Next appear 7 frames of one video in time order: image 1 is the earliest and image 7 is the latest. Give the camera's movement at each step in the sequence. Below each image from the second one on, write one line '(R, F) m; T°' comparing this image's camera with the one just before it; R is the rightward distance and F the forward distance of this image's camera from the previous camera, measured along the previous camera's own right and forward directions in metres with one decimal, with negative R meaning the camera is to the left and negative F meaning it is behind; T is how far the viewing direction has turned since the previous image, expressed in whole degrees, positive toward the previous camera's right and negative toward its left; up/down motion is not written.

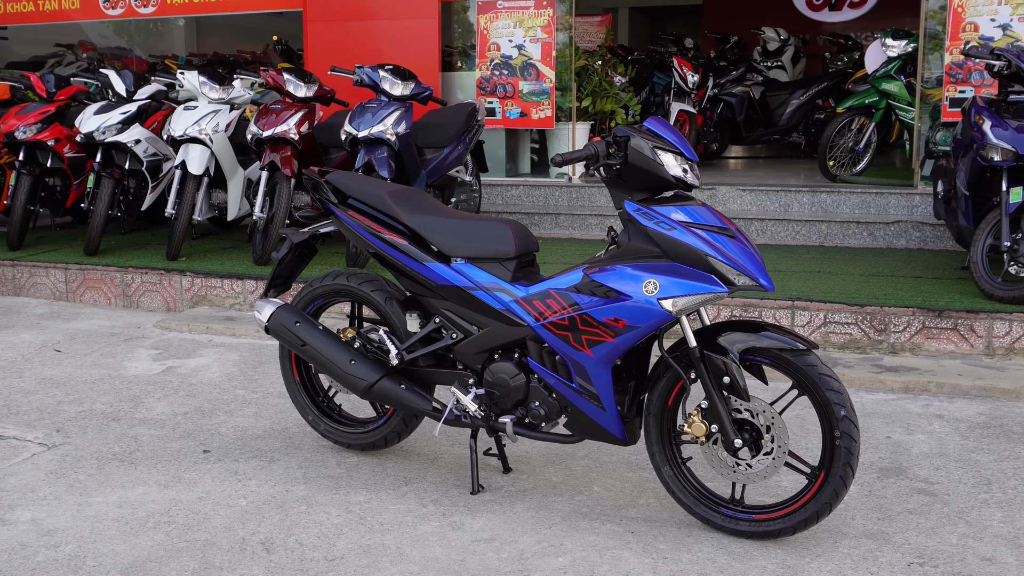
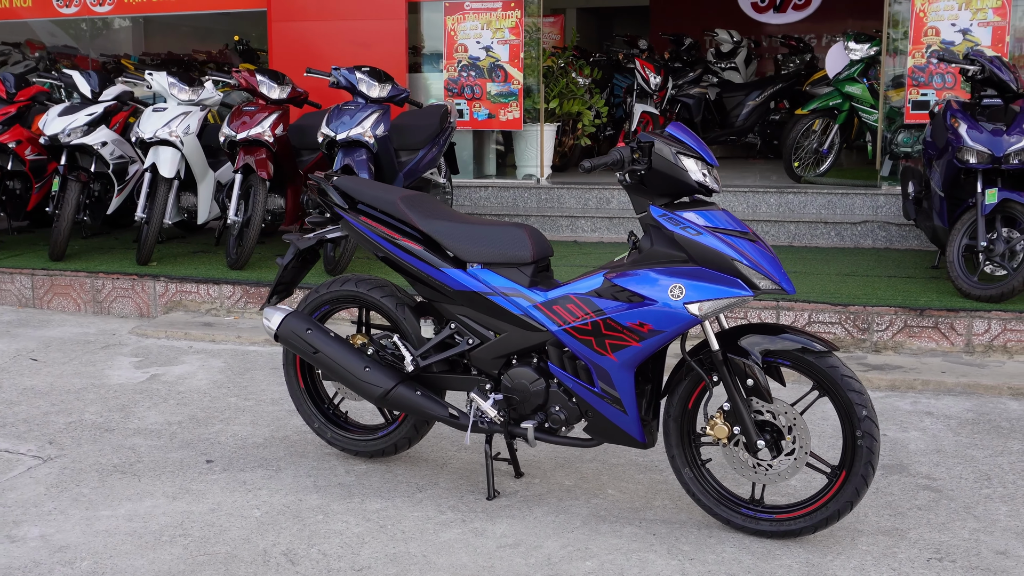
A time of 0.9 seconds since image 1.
(-0.3, 0.0) m; +3°
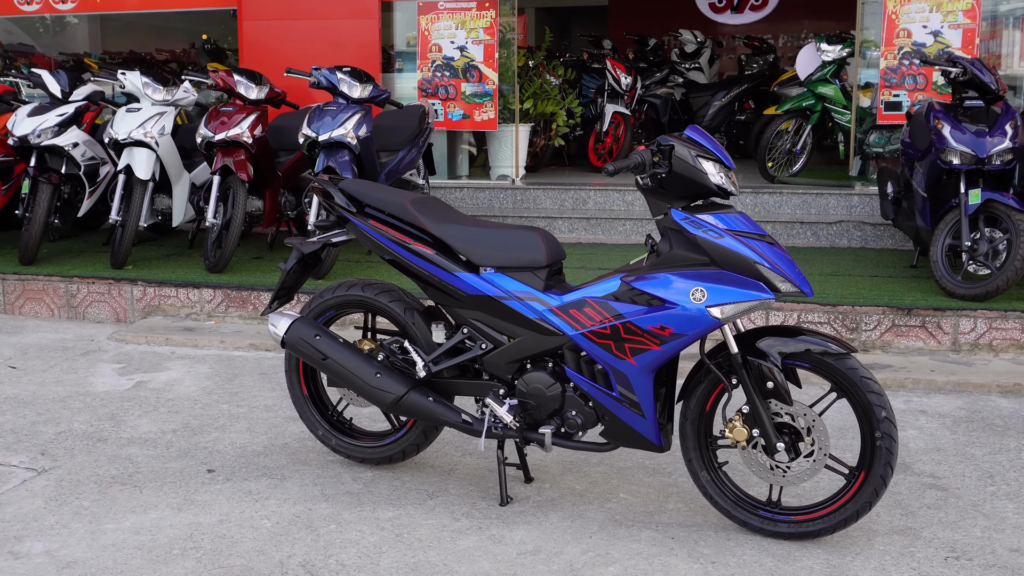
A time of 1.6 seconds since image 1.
(-0.2, 0.0) m; +3°
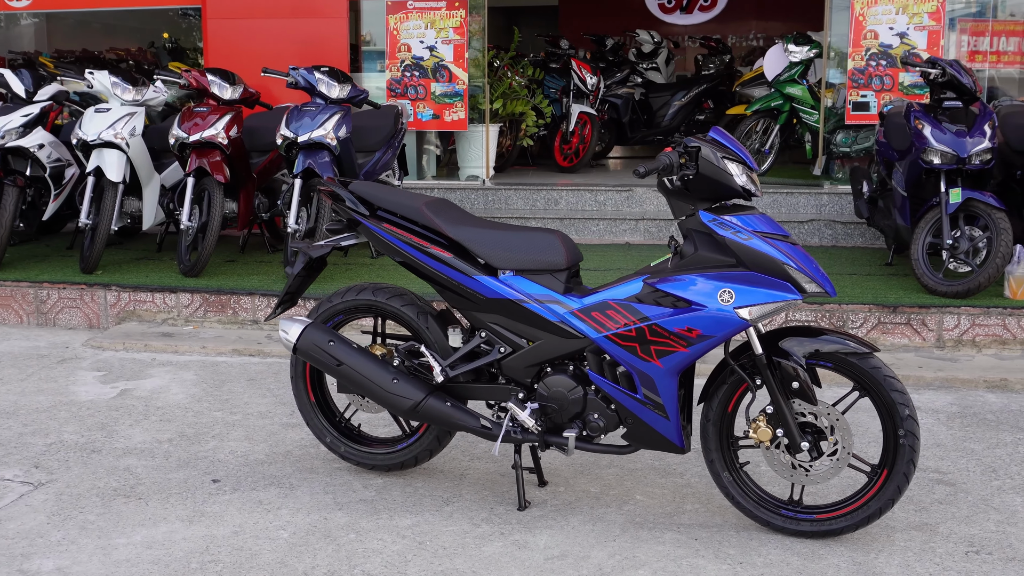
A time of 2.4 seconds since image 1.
(-0.3, 0.0) m; +3°
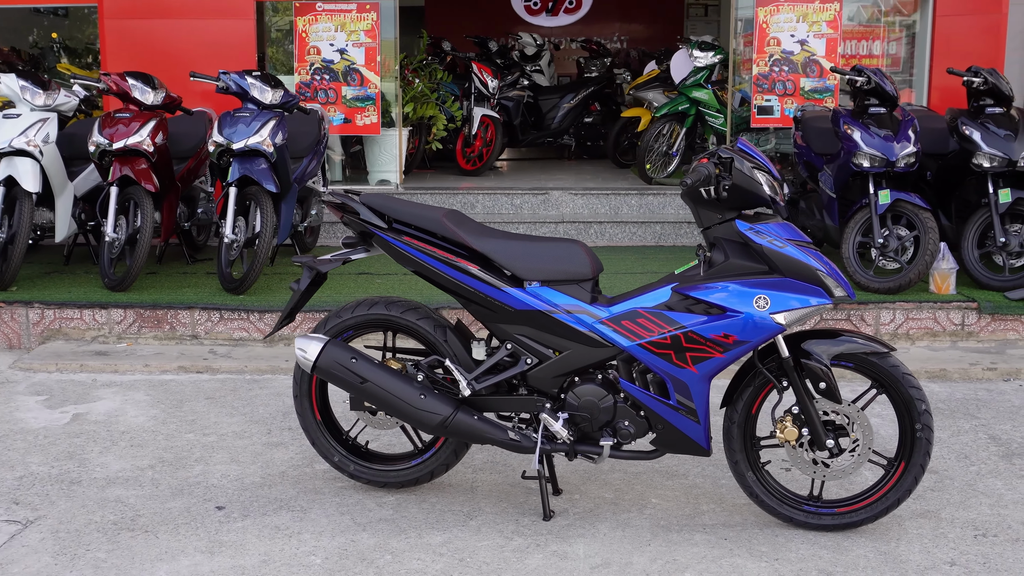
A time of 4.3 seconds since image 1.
(-0.6, +0.1) m; +9°
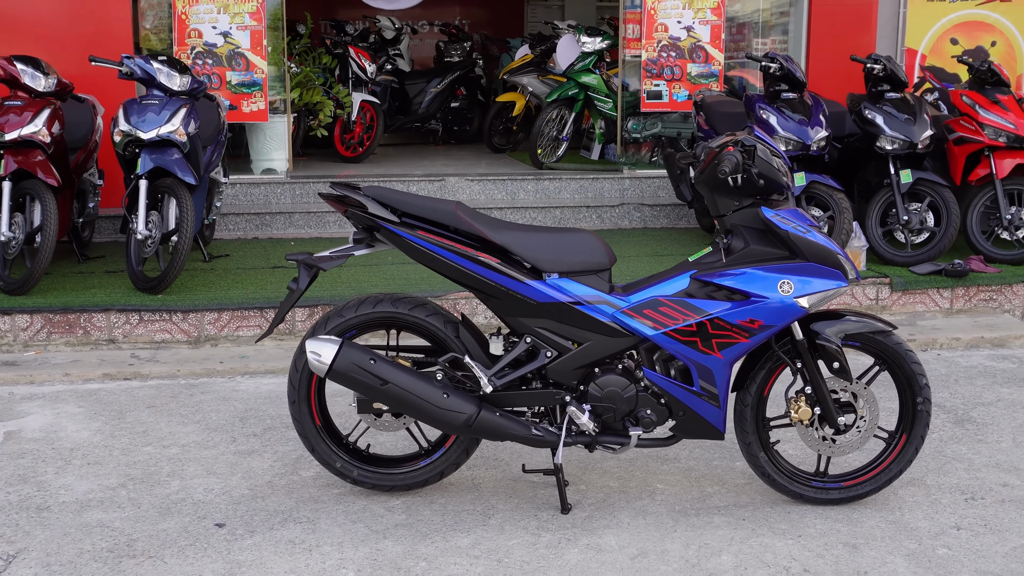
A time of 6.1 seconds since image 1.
(-0.6, +0.1) m; +10°
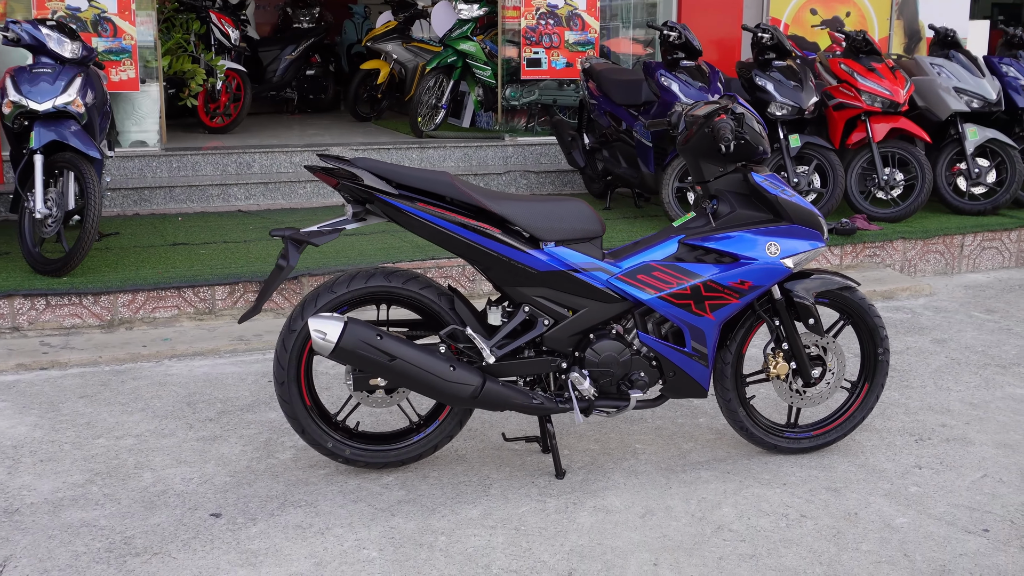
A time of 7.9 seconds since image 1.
(-0.6, +0.1) m; +10°
